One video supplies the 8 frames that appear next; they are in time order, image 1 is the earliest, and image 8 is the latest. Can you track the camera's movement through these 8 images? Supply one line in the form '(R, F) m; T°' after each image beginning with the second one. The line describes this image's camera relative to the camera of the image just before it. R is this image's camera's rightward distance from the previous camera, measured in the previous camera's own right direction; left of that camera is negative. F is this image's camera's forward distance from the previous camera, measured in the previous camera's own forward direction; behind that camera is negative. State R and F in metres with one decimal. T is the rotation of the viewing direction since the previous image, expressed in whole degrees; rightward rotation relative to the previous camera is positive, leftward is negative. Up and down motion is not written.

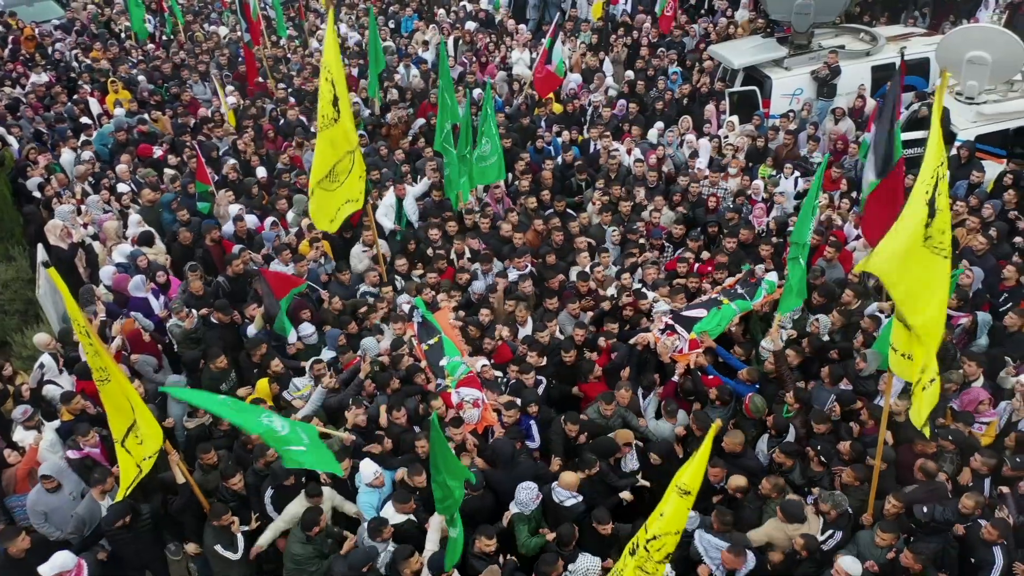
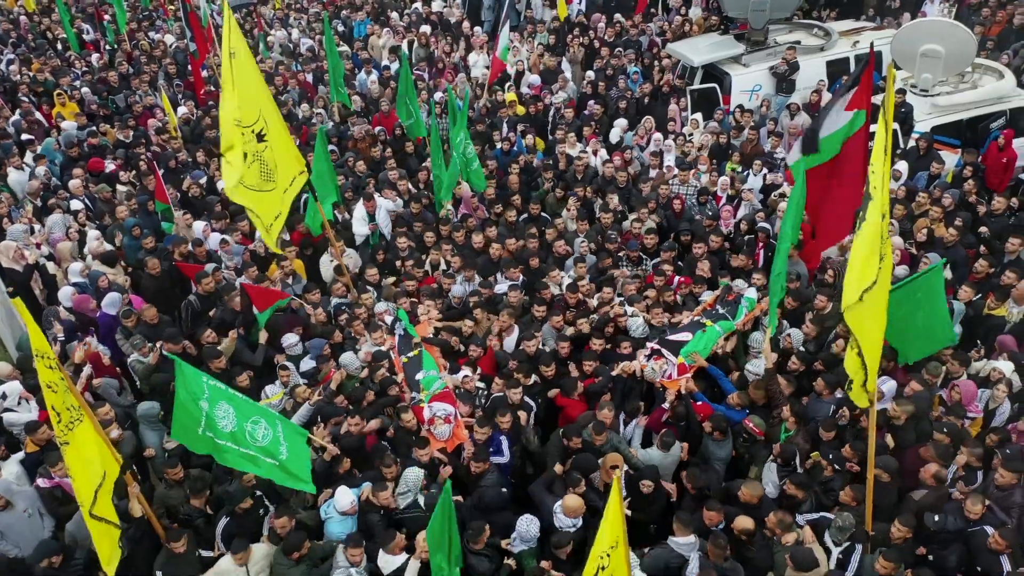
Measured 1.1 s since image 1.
(-0.2, +0.2) m; +3°
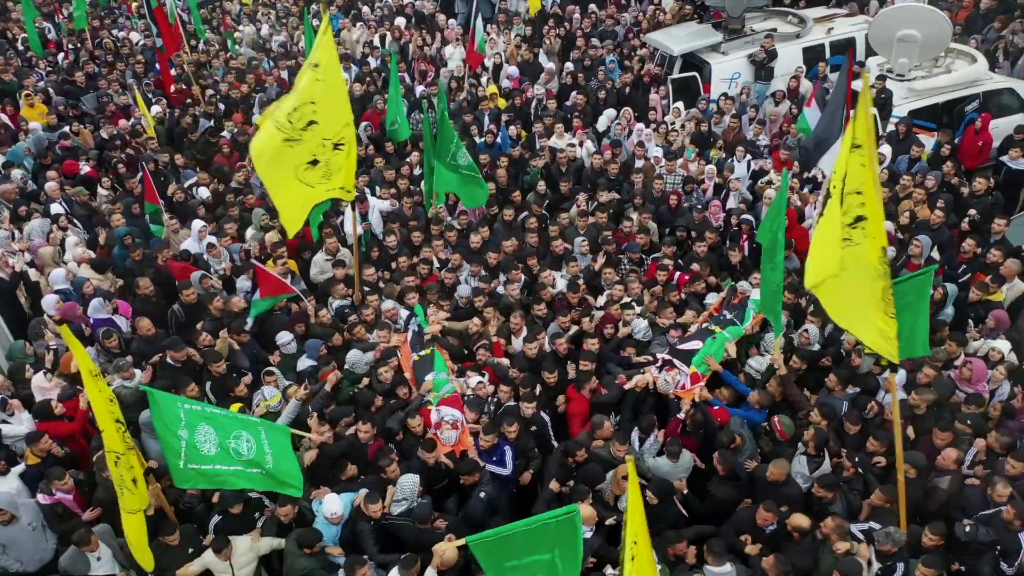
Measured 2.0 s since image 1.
(-0.4, 0.0) m; +2°
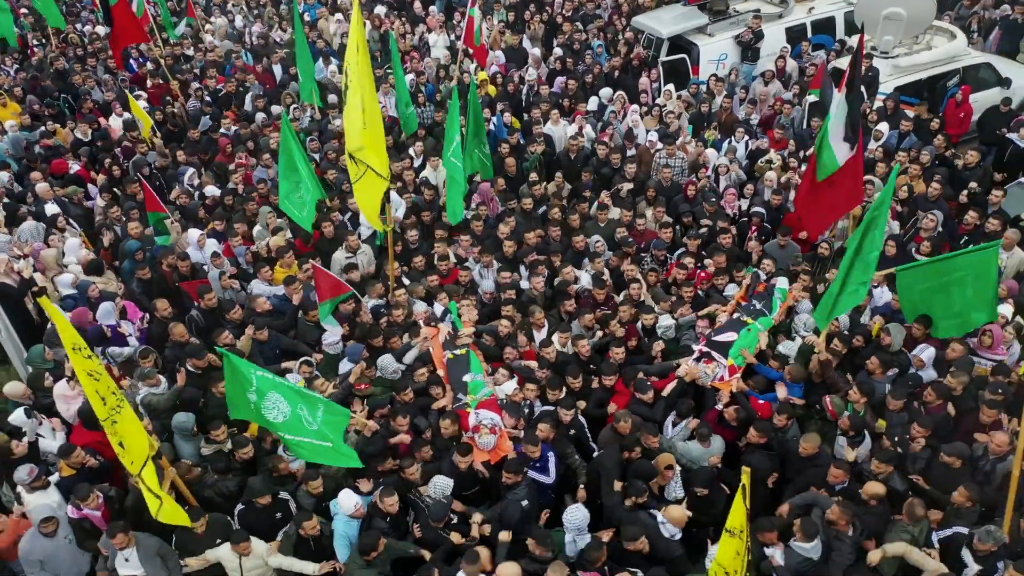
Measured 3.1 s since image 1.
(-0.7, 0.0) m; +3°
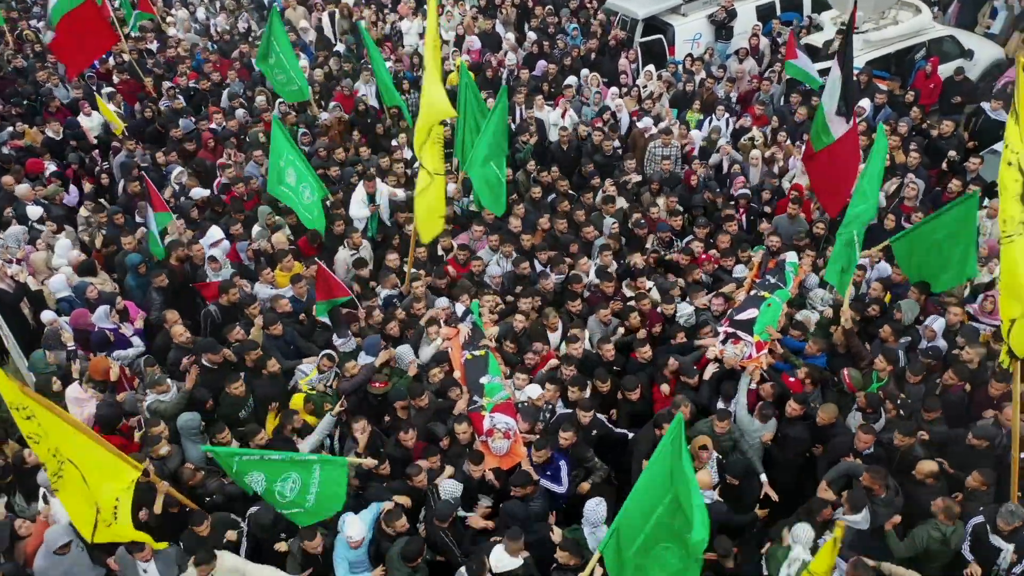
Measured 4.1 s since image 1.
(-0.6, 0.0) m; +3°
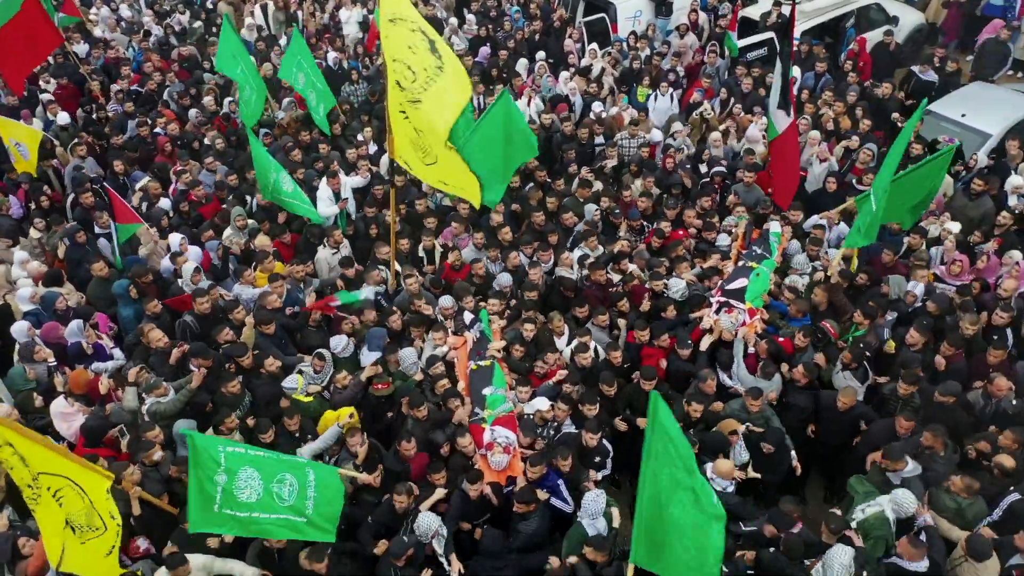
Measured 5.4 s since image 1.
(-0.6, -0.1) m; +5°
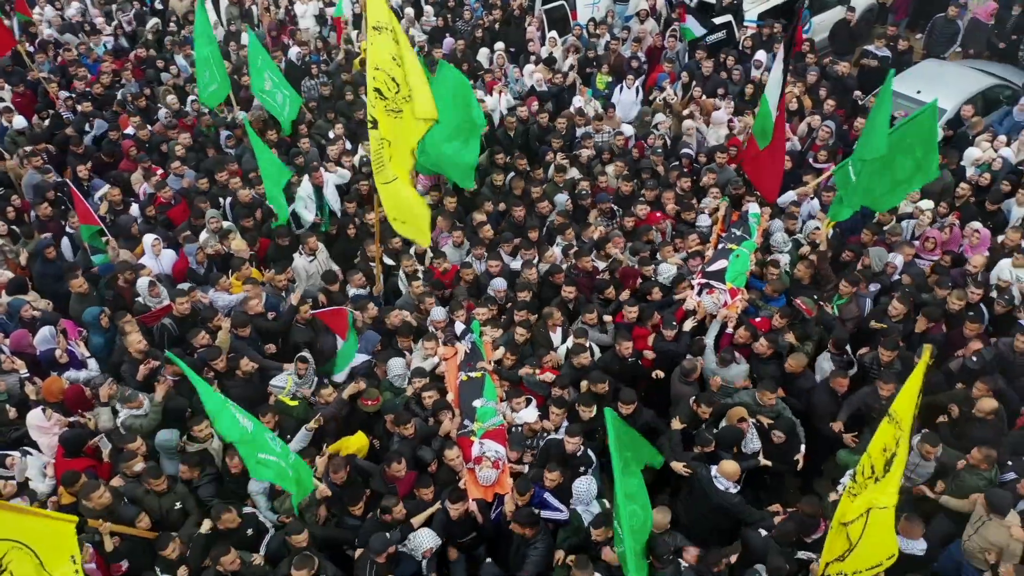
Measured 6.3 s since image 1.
(-0.2, 0.0) m; +3°
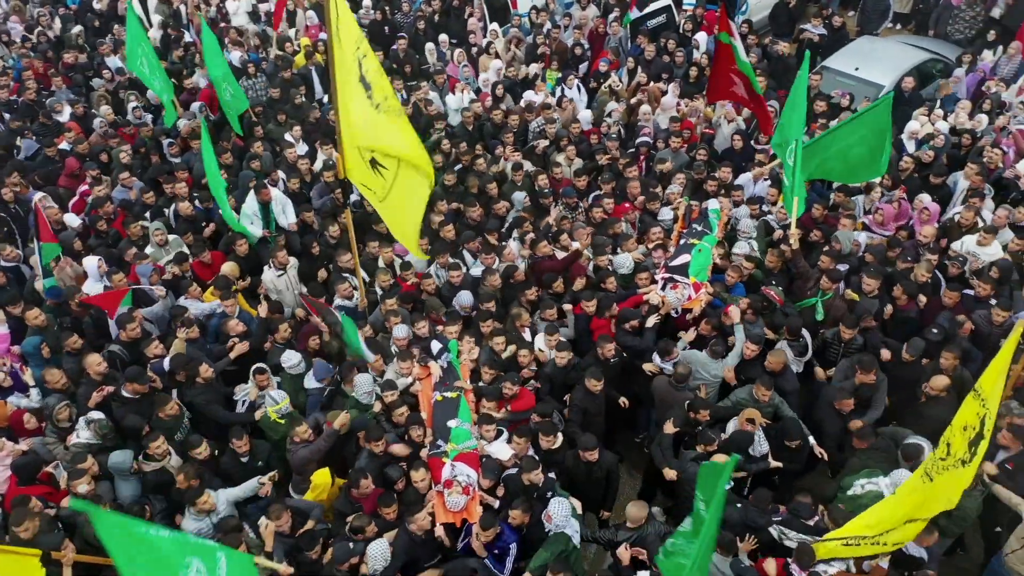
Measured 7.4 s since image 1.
(-0.2, +0.1) m; +4°
